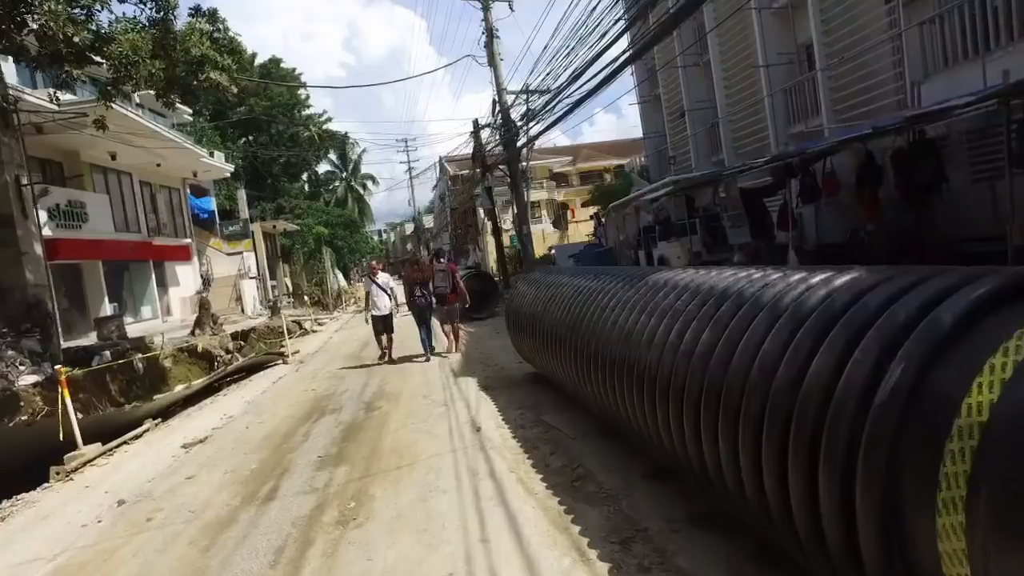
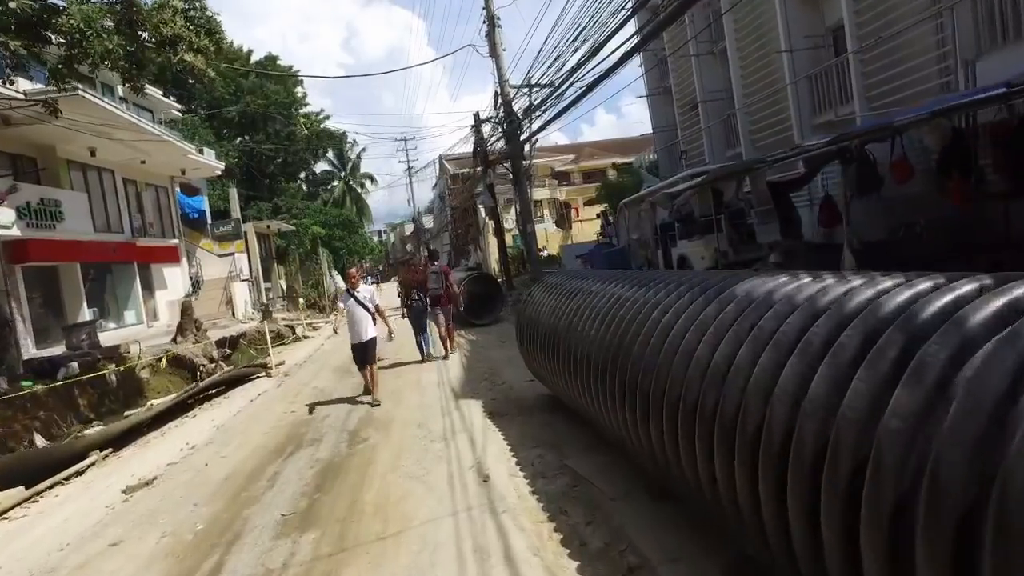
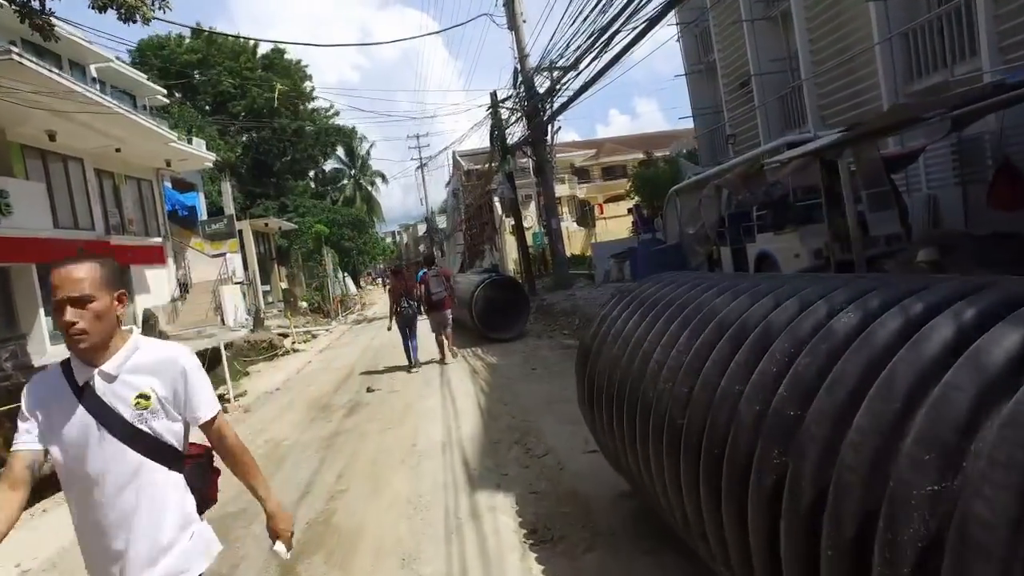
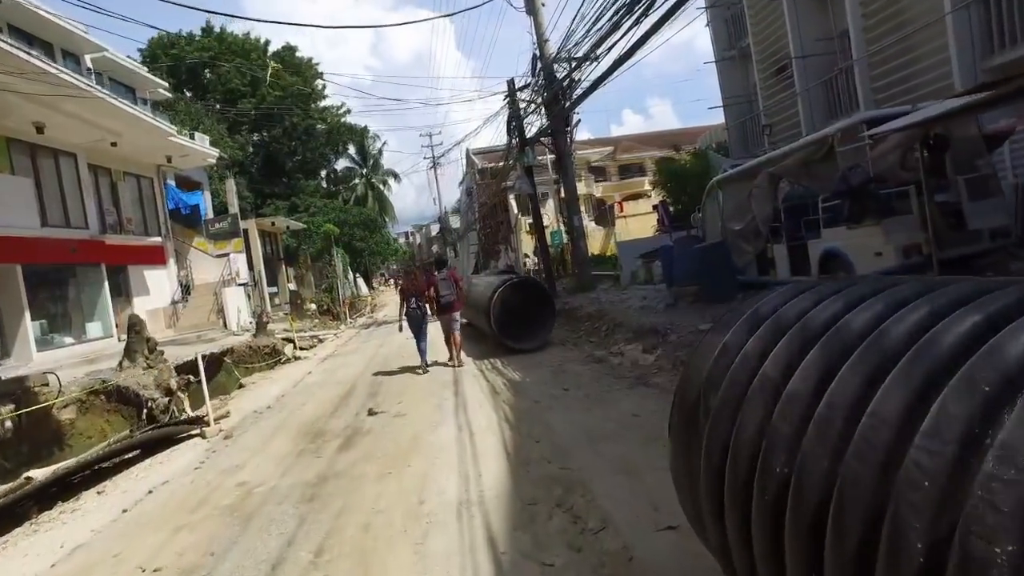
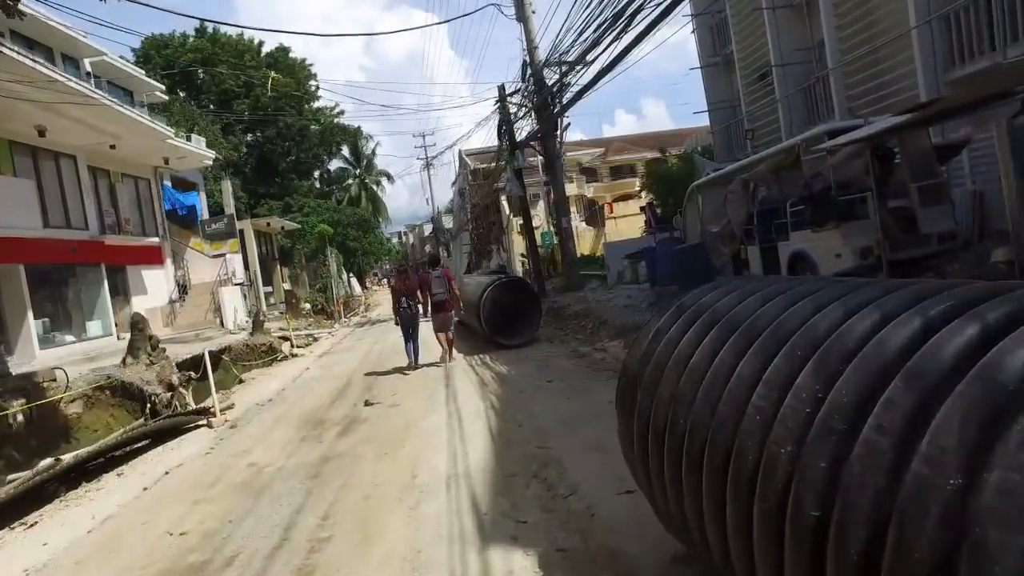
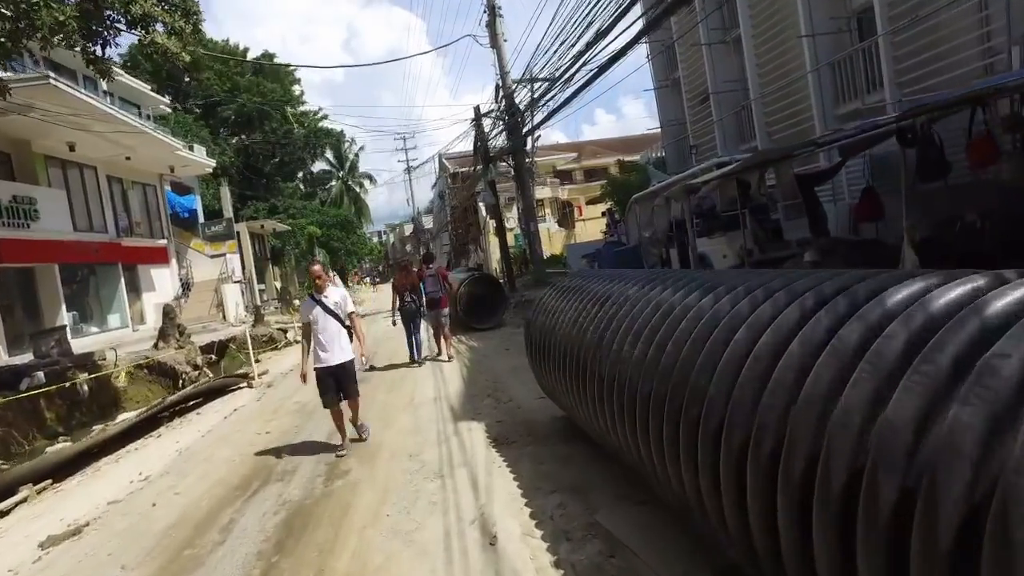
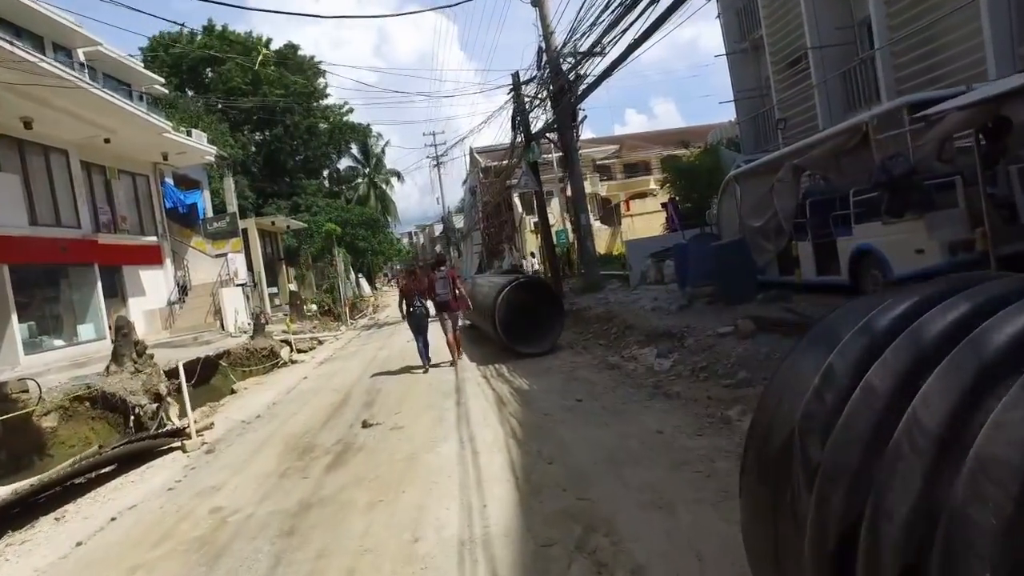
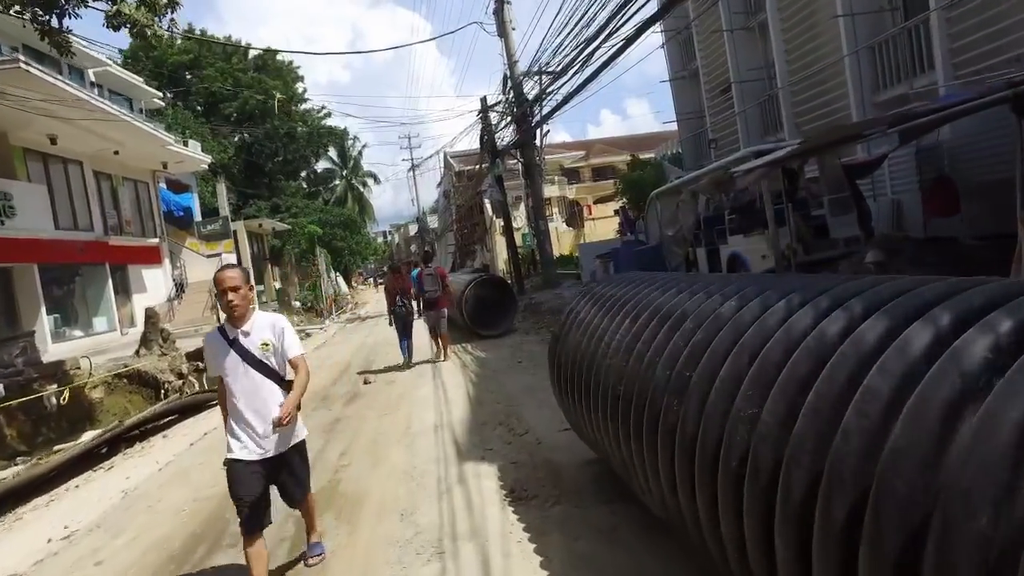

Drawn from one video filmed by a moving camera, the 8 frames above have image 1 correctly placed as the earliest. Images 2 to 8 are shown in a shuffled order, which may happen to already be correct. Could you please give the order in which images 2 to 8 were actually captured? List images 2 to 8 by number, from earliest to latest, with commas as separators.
2, 6, 8, 3, 5, 4, 7
